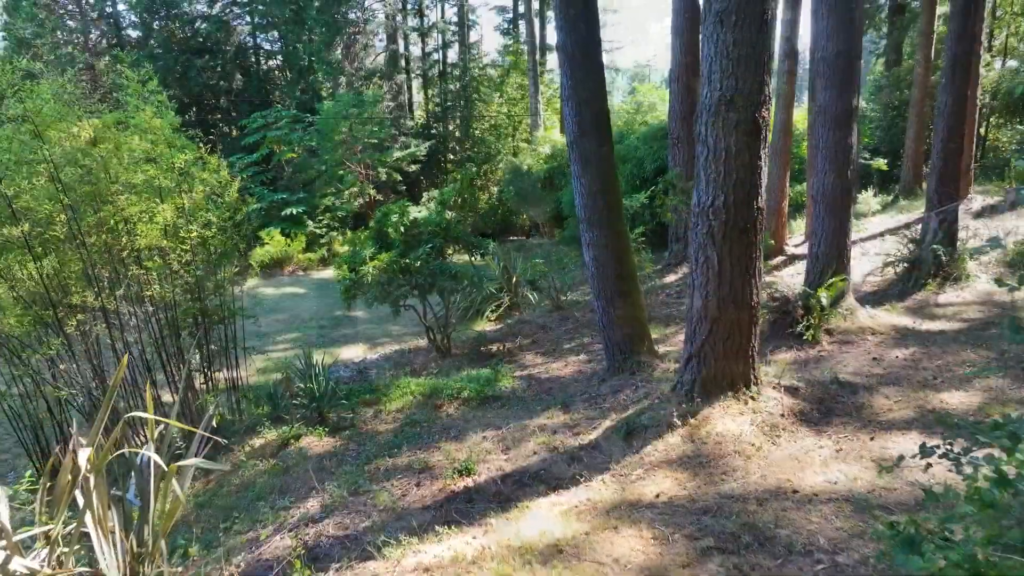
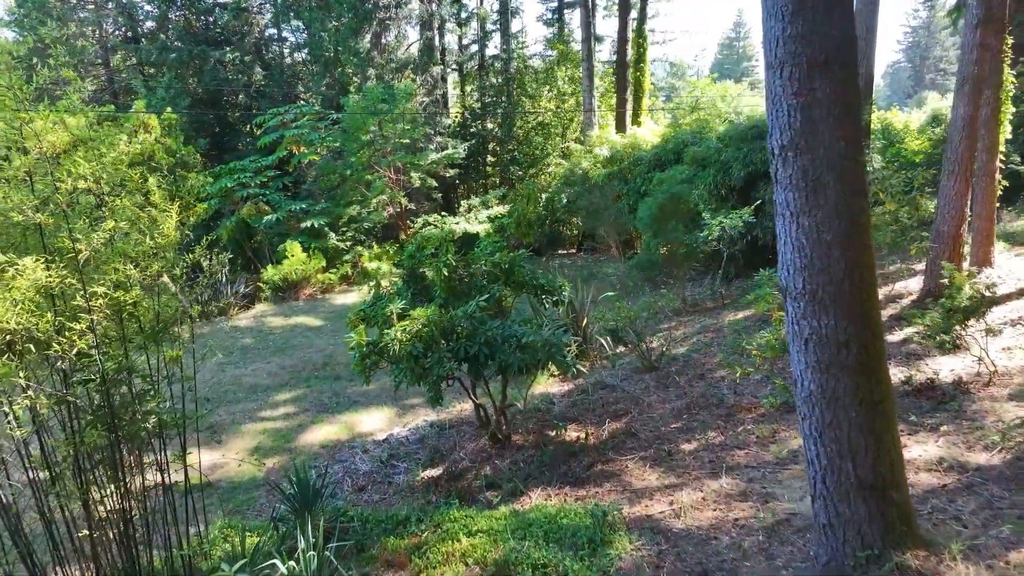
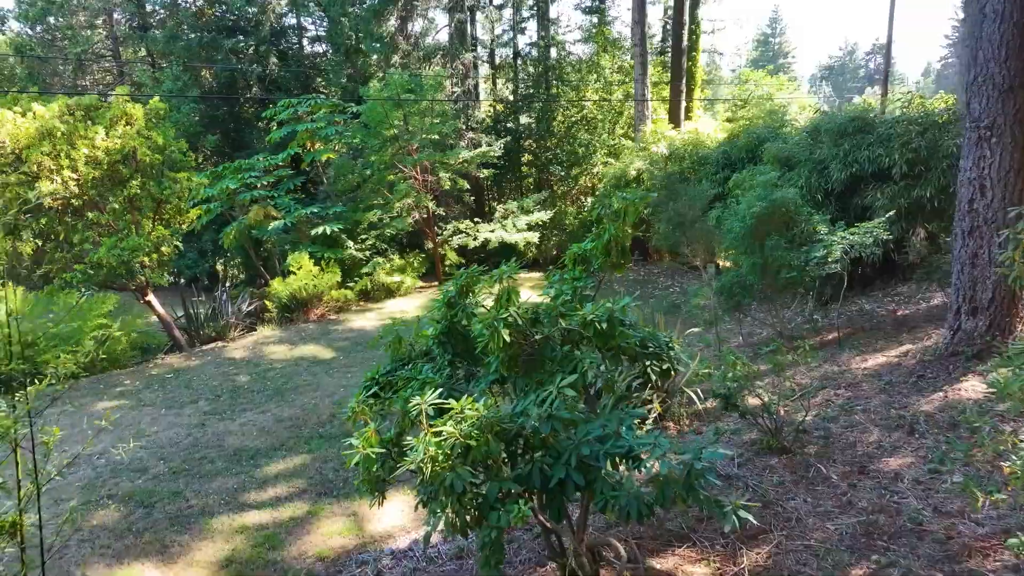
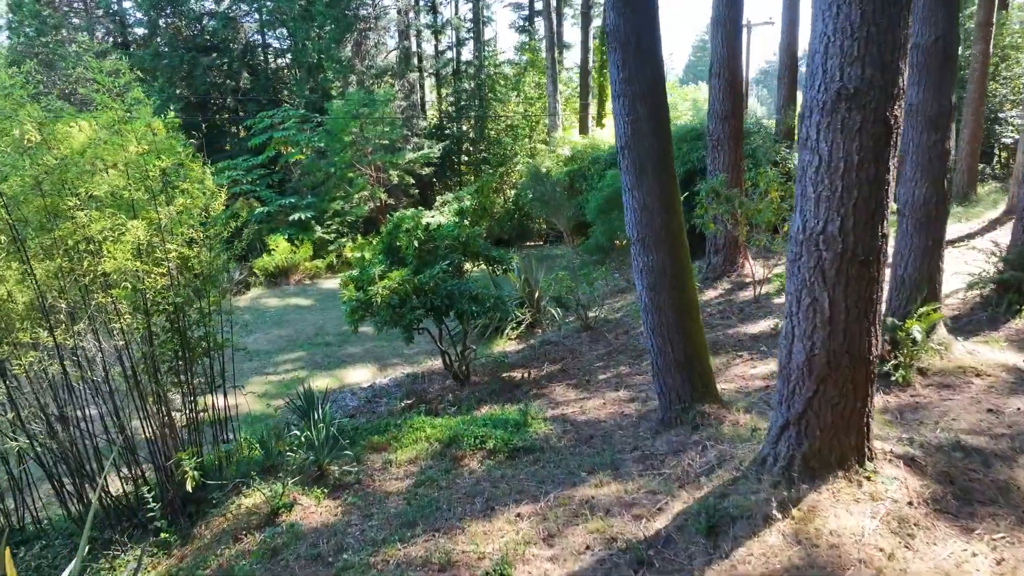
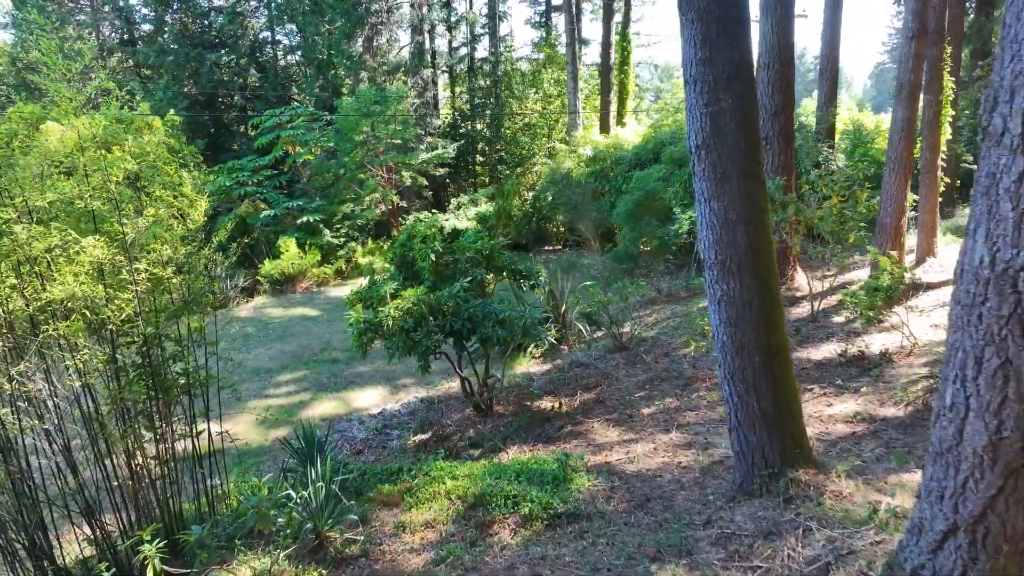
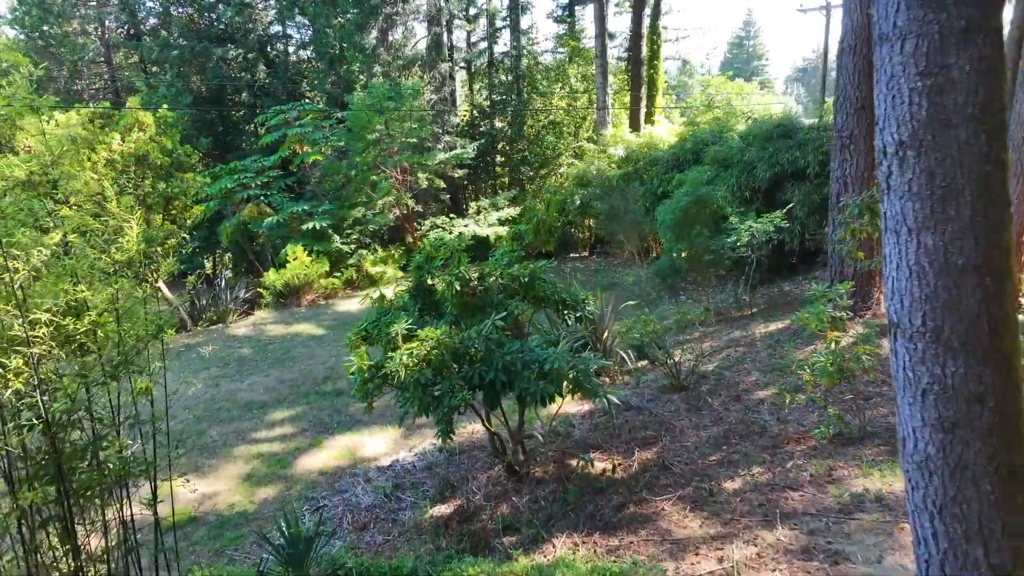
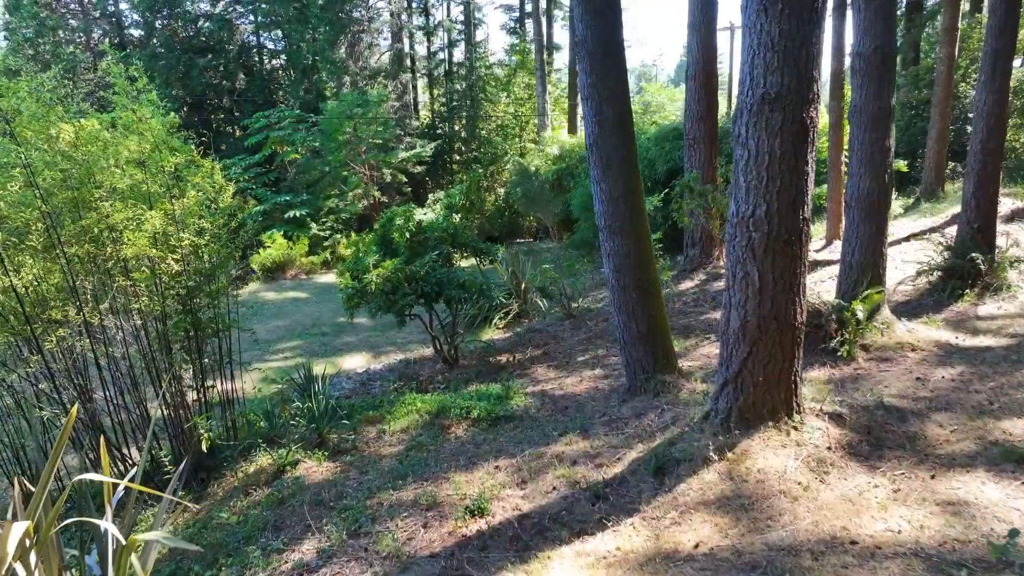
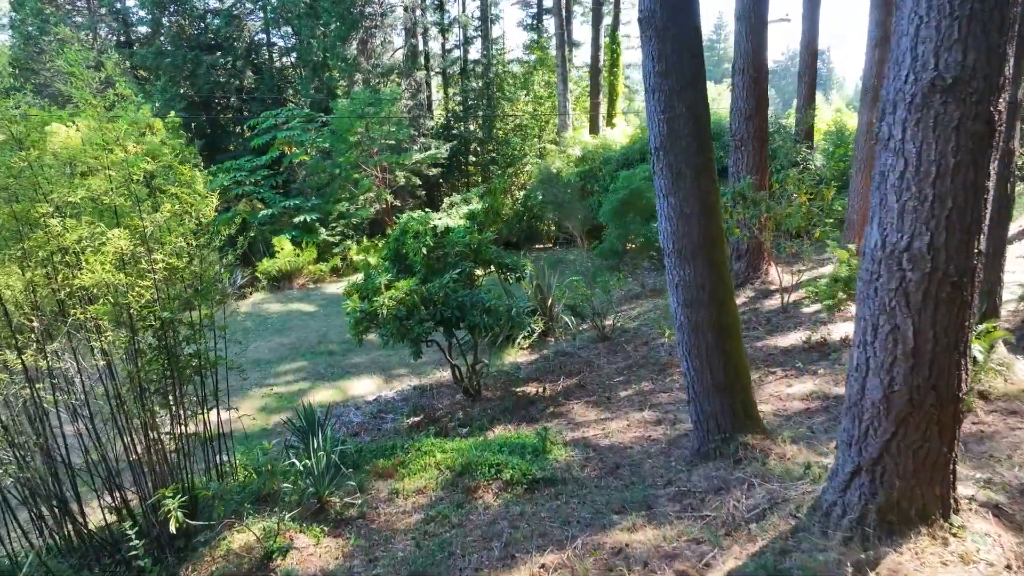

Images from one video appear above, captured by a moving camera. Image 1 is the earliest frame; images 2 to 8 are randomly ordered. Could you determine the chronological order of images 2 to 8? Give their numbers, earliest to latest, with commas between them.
7, 4, 8, 5, 2, 6, 3
